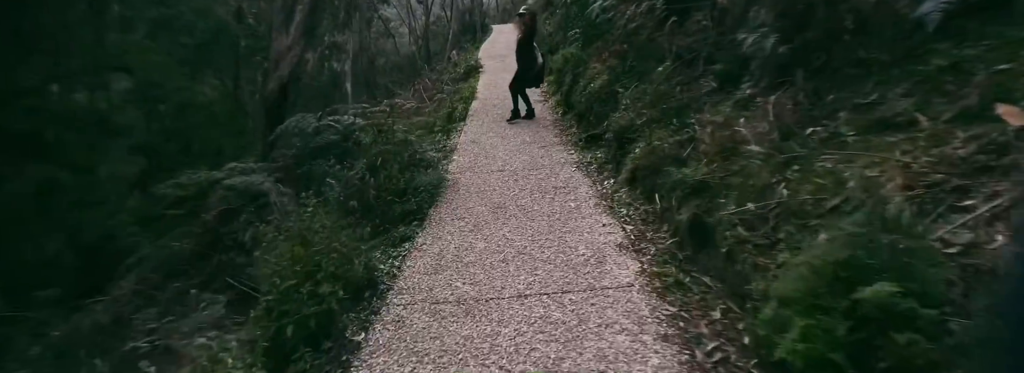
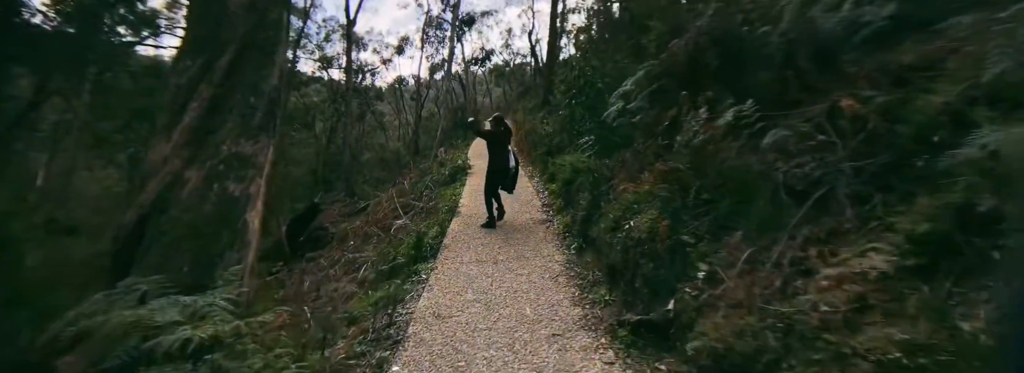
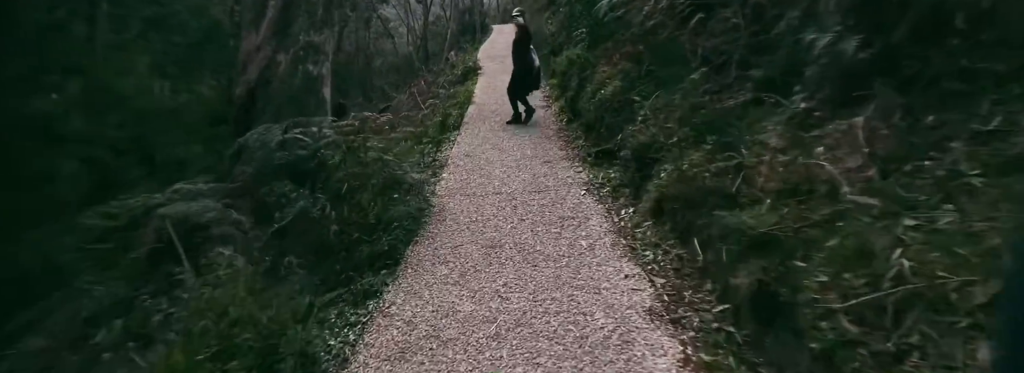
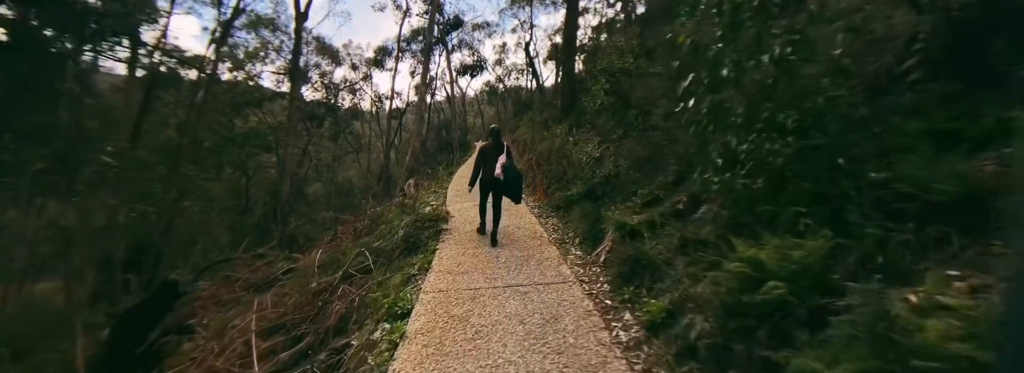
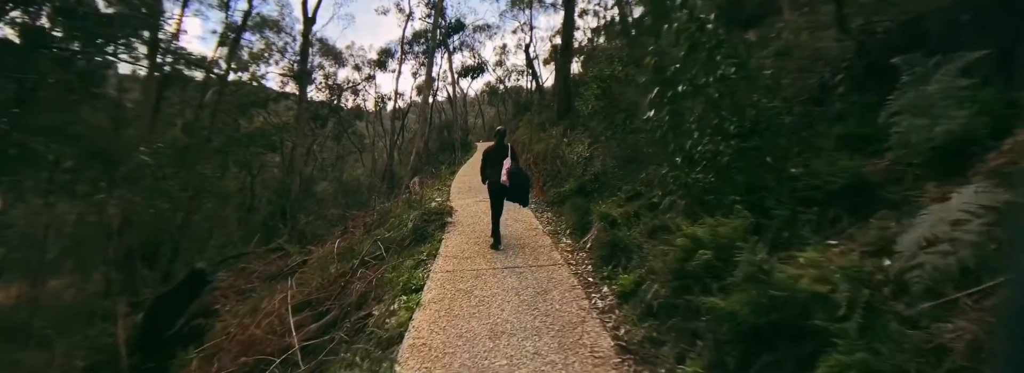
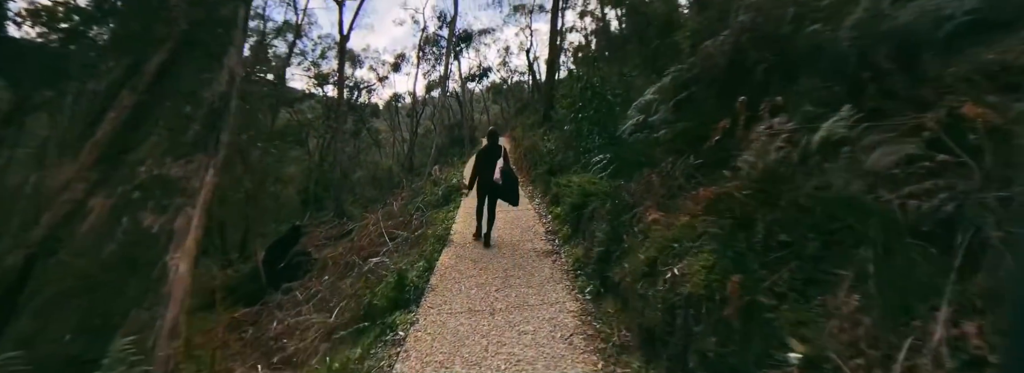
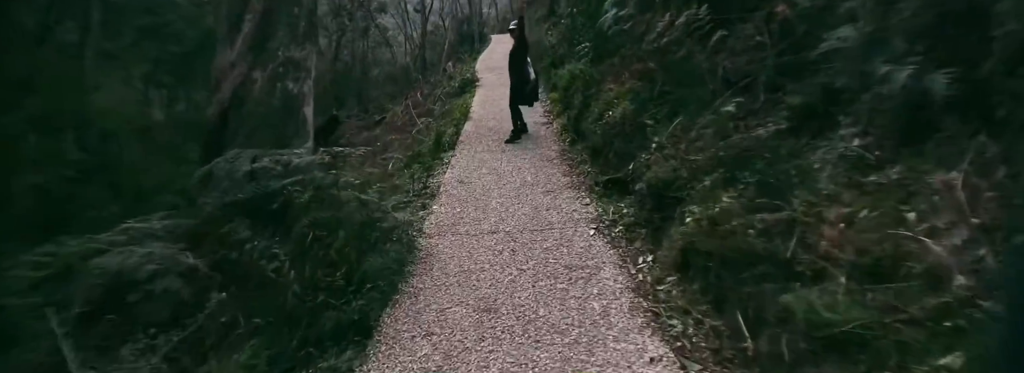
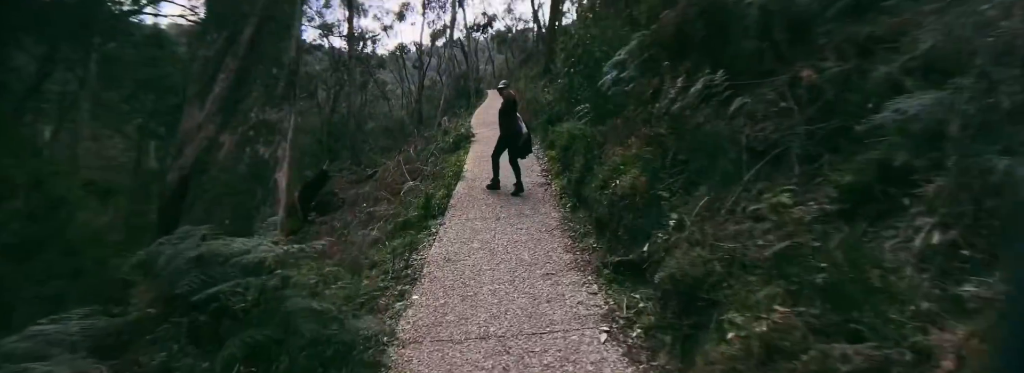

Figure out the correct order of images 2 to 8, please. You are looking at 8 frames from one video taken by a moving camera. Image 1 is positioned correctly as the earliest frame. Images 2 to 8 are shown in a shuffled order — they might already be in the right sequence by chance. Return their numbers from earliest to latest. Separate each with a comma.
3, 7, 8, 2, 6, 5, 4
